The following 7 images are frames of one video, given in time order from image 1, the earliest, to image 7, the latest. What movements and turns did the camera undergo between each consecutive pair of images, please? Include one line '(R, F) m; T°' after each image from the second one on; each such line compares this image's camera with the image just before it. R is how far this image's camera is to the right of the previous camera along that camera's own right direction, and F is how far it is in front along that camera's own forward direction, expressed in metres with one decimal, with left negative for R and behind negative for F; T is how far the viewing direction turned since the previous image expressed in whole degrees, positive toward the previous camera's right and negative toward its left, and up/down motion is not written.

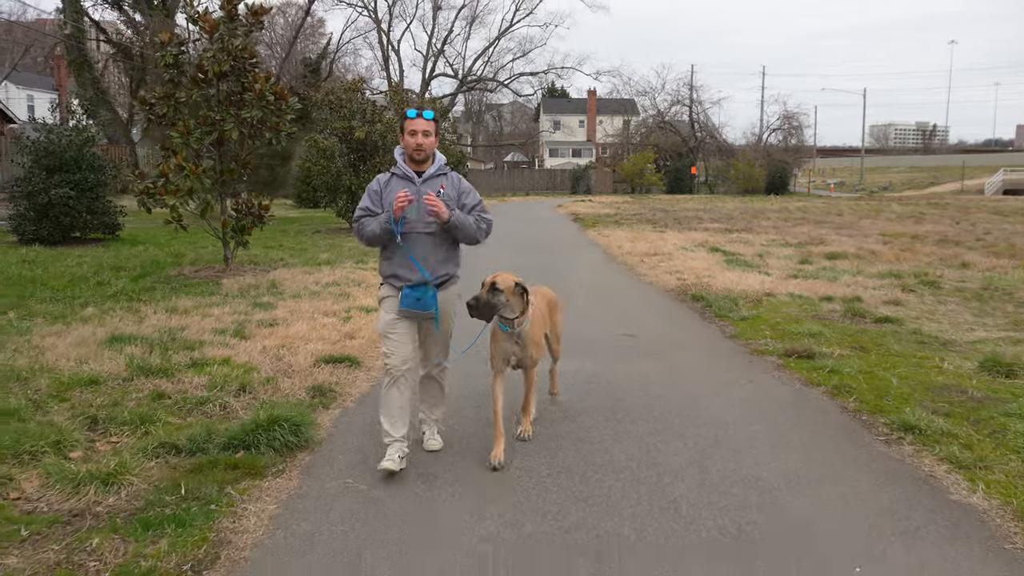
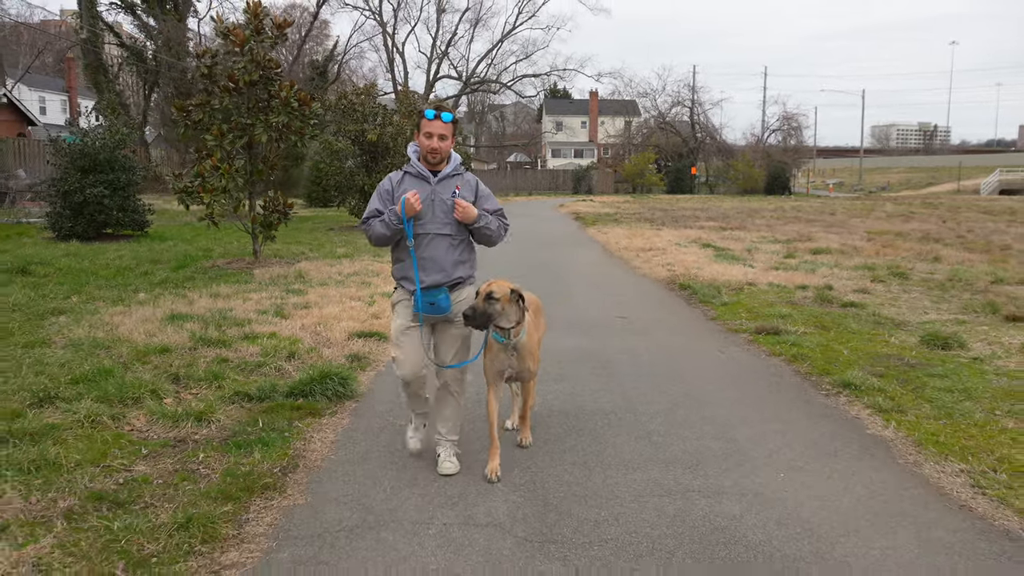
(0.0, -1.0) m; 0°
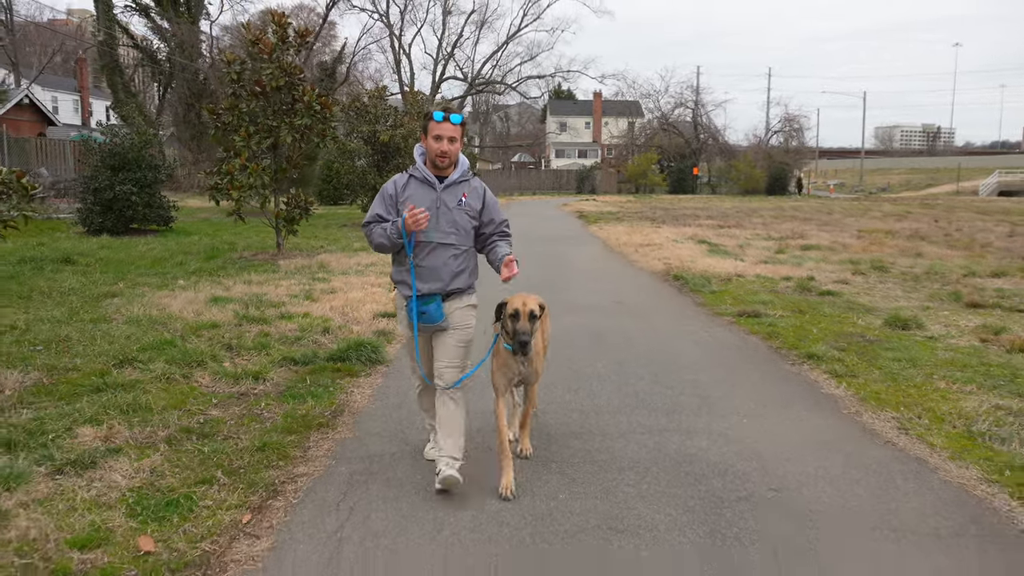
(0.0, -0.8) m; 0°
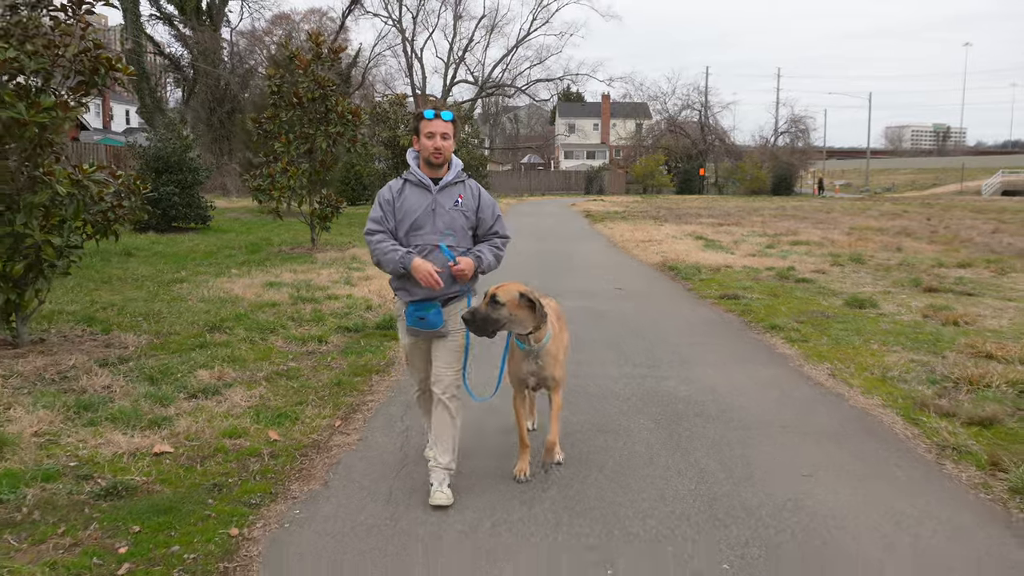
(0.0, -1.3) m; -1°
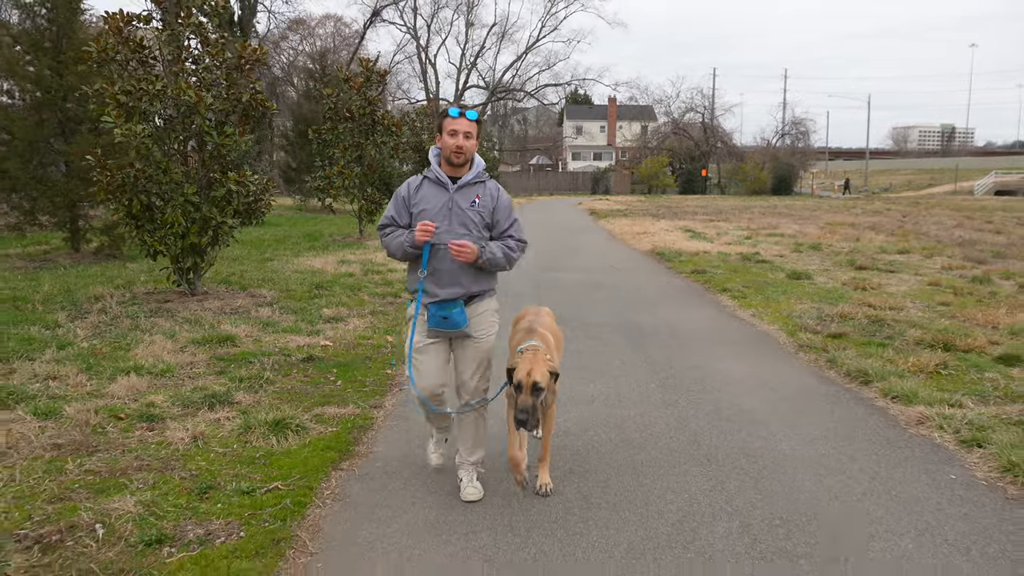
(-0.1, -2.7) m; -1°
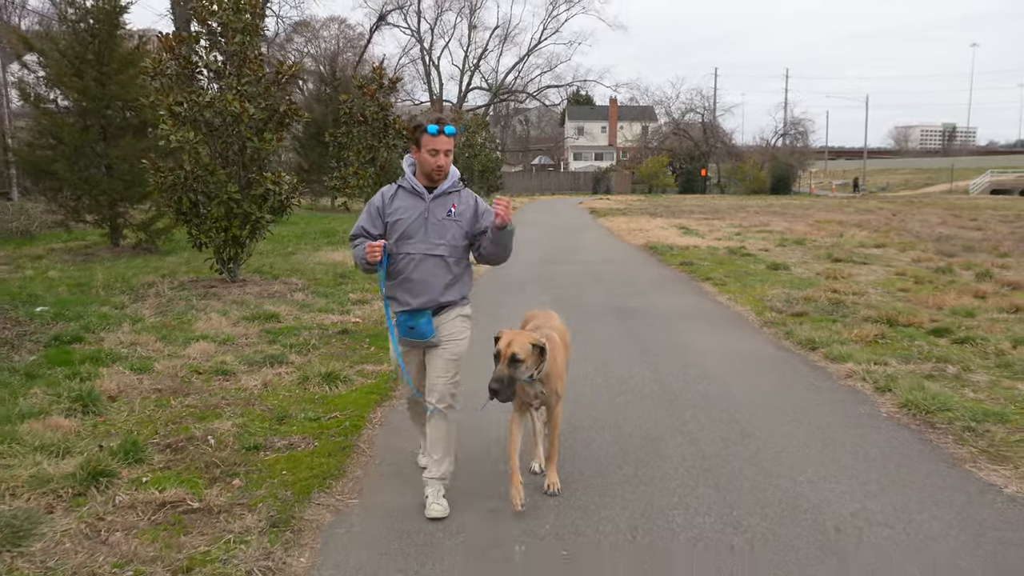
(0.0, -1.1) m; 0°
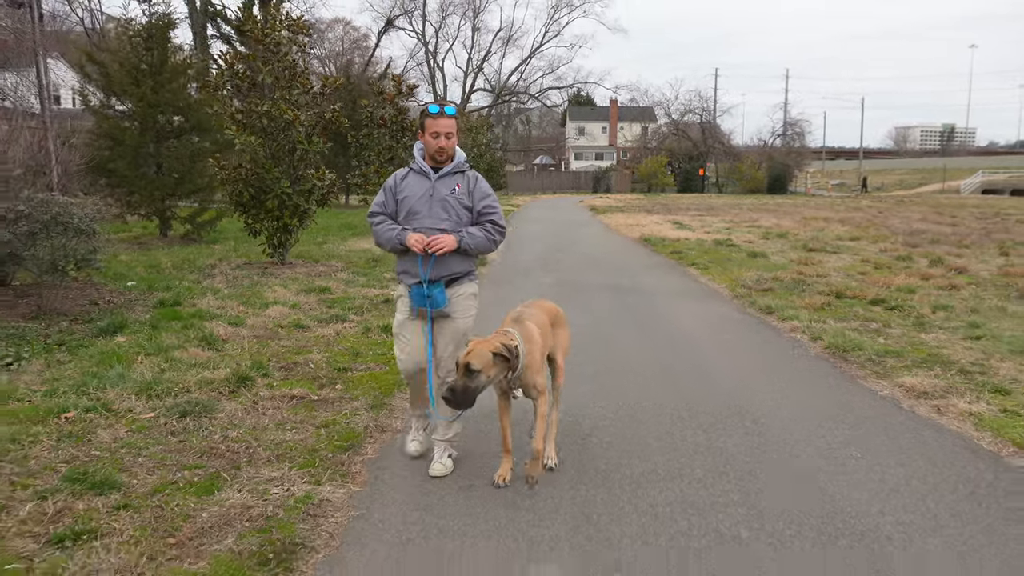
(-0.1, -1.6) m; 0°
